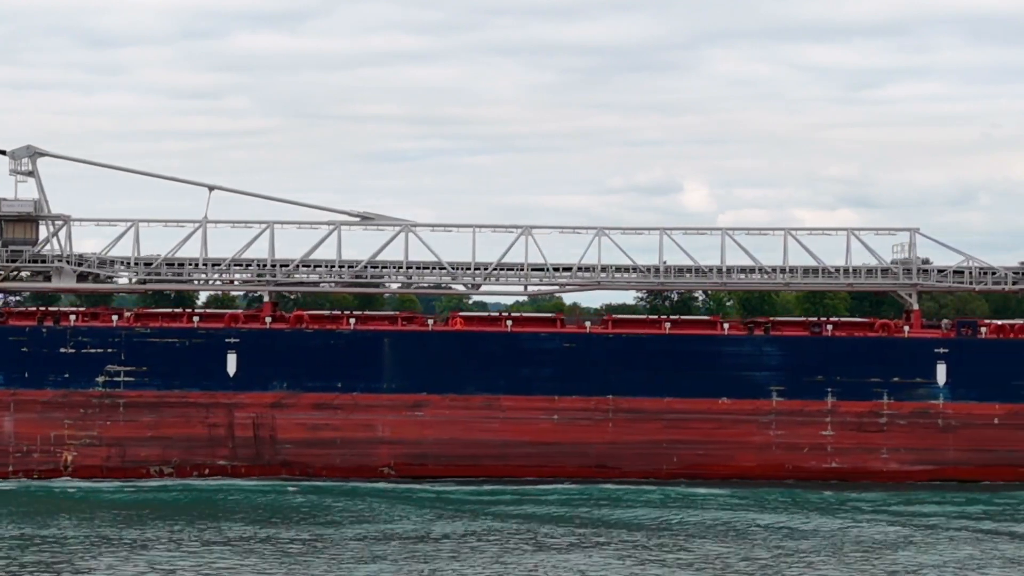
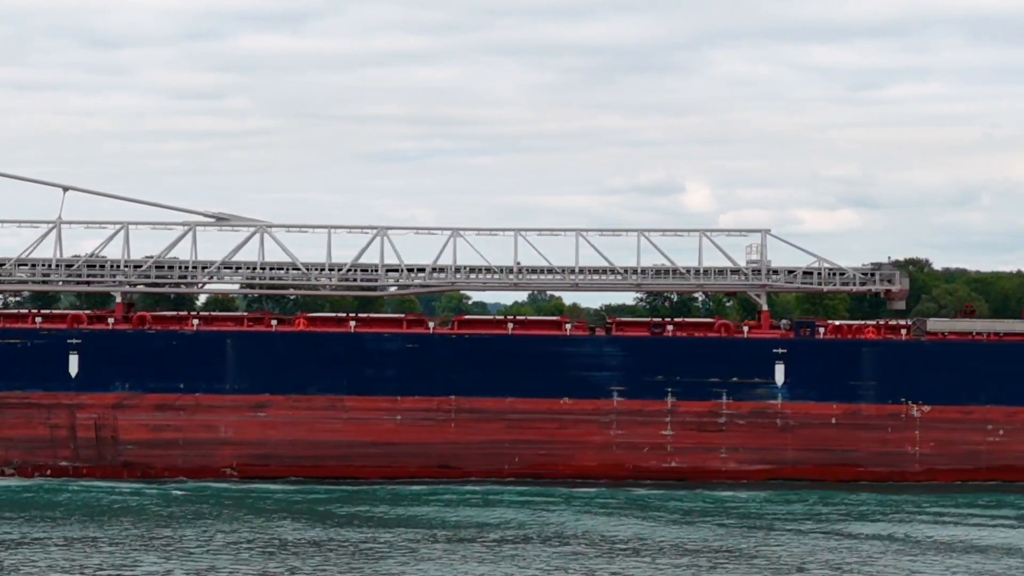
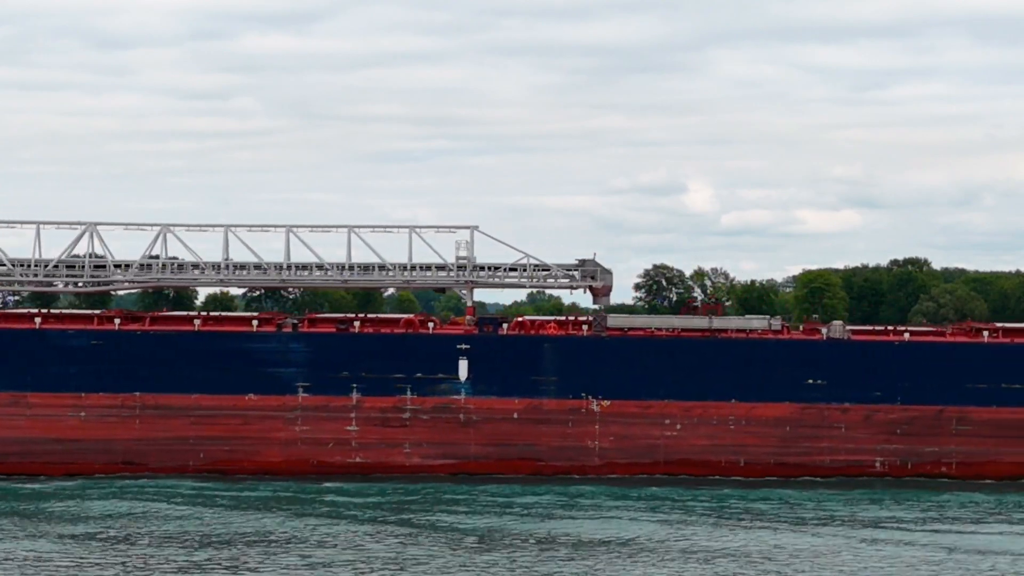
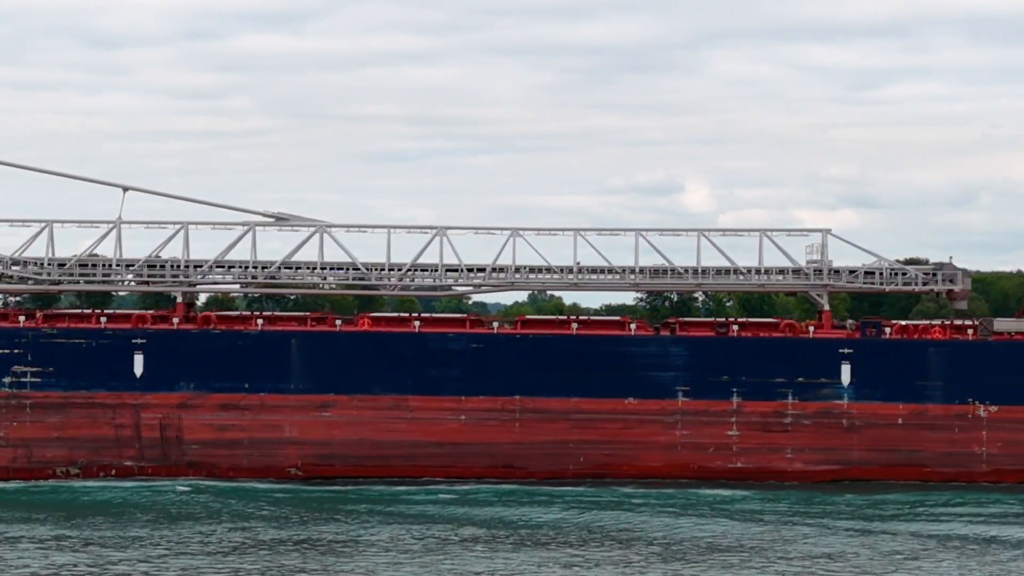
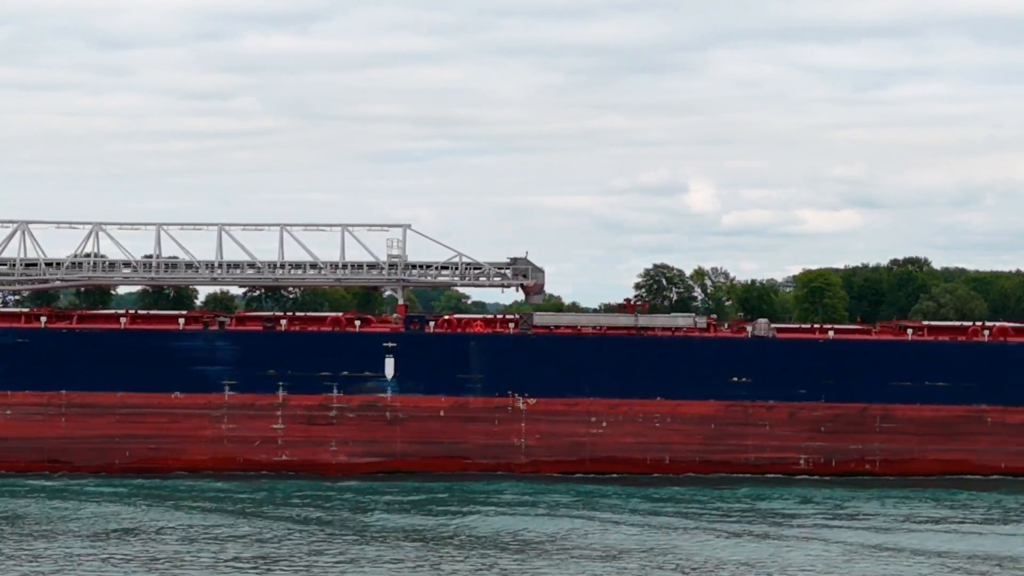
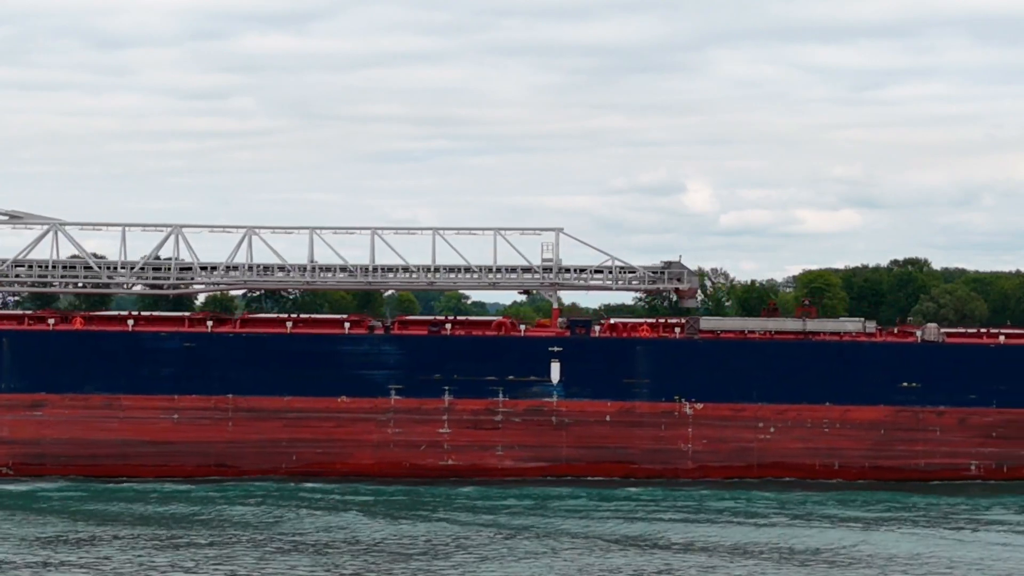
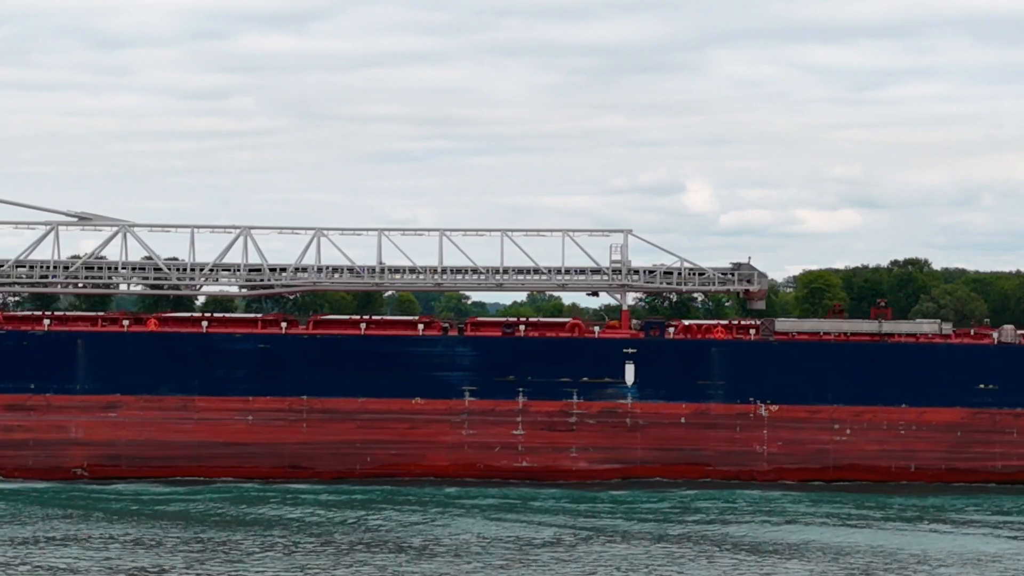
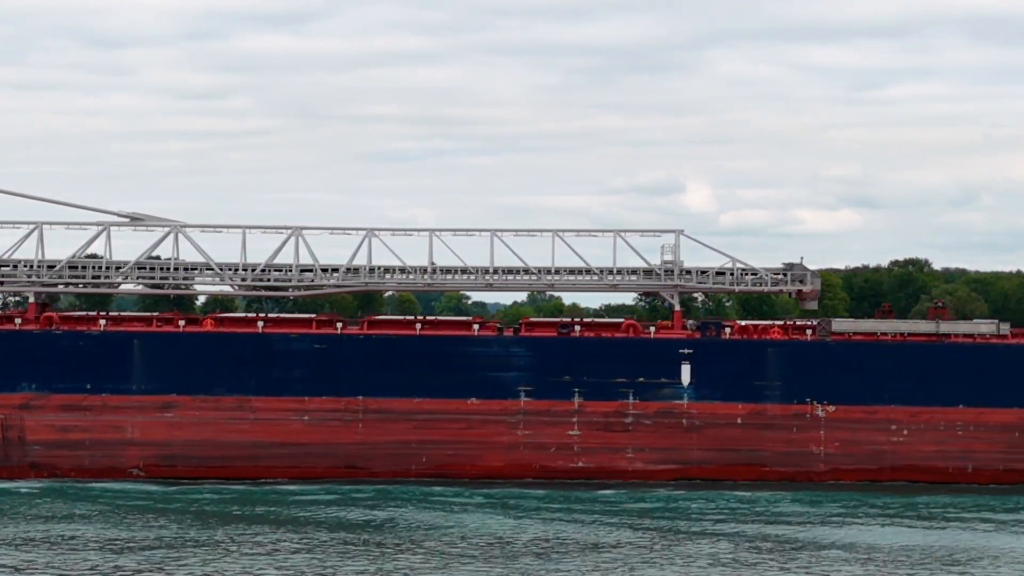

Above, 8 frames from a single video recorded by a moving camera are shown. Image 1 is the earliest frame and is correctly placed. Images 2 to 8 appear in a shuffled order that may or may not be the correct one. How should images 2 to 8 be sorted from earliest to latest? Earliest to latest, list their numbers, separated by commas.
4, 2, 8, 7, 6, 3, 5
